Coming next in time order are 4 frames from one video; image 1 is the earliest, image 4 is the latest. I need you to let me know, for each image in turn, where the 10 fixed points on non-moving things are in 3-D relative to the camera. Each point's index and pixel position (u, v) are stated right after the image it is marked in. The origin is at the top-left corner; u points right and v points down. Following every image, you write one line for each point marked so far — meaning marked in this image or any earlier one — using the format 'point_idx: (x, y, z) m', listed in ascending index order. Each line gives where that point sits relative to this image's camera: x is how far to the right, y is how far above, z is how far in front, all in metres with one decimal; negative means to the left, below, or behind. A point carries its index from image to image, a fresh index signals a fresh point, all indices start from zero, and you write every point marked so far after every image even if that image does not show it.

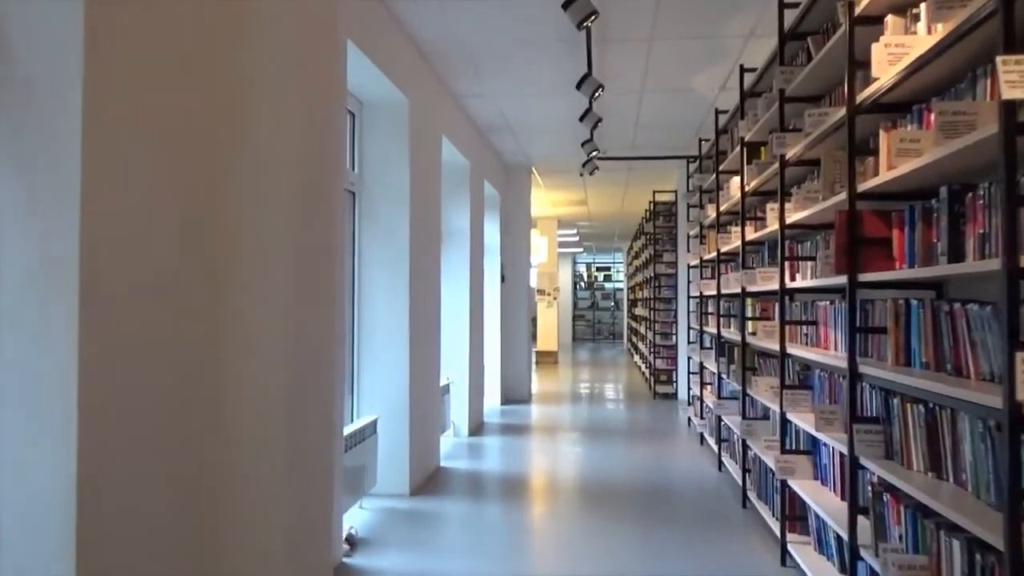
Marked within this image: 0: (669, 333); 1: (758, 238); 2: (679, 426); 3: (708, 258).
0: (+2.2, -0.6, +10.2) m
1: (+1.5, +0.3, +4.5) m
2: (+1.8, -1.5, +8.0) m
3: (+1.7, +0.3, +6.5) m
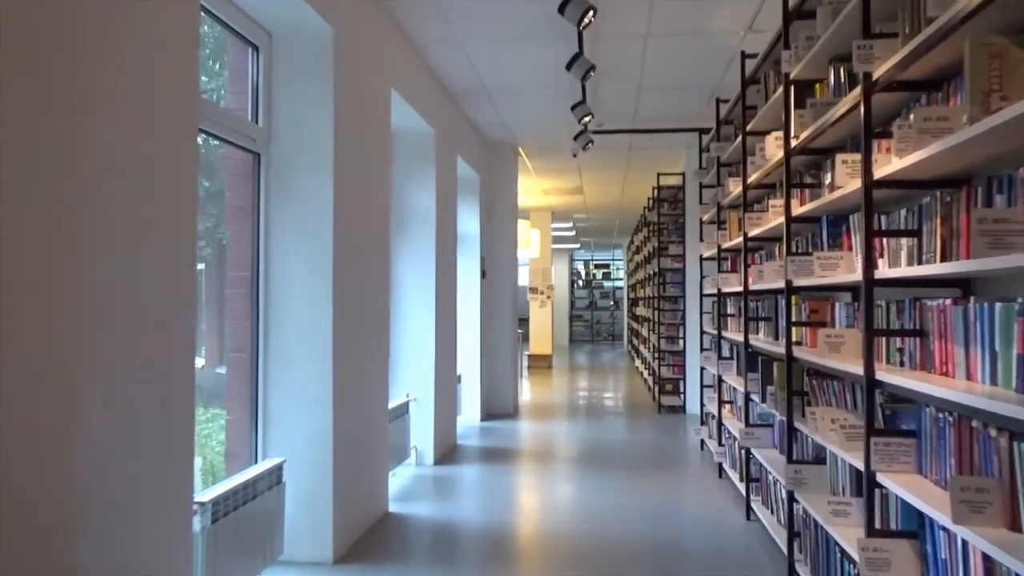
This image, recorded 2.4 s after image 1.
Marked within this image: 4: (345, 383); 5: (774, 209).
0: (+2.0, -0.6, +8.9) m
1: (+1.3, +0.3, +3.2) m
2: (+1.6, -1.5, +6.7) m
3: (+1.5, +0.3, +5.2) m
4: (-0.9, -0.5, +3.9) m
5: (+1.4, +0.4, +3.8) m
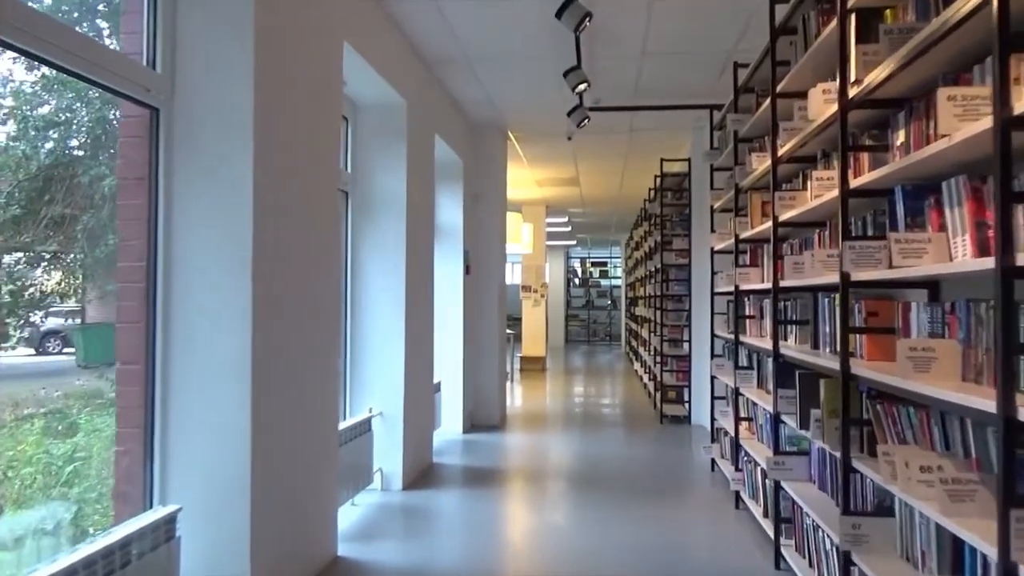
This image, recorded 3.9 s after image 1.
0: (+1.8, -0.6, +8.1) m
1: (+1.2, +0.4, +2.4) m
2: (+1.5, -1.5, +5.9) m
3: (+1.4, +0.3, +4.4) m
4: (-1.0, -0.5, +3.0) m
5: (+1.3, +0.4, +3.0) m
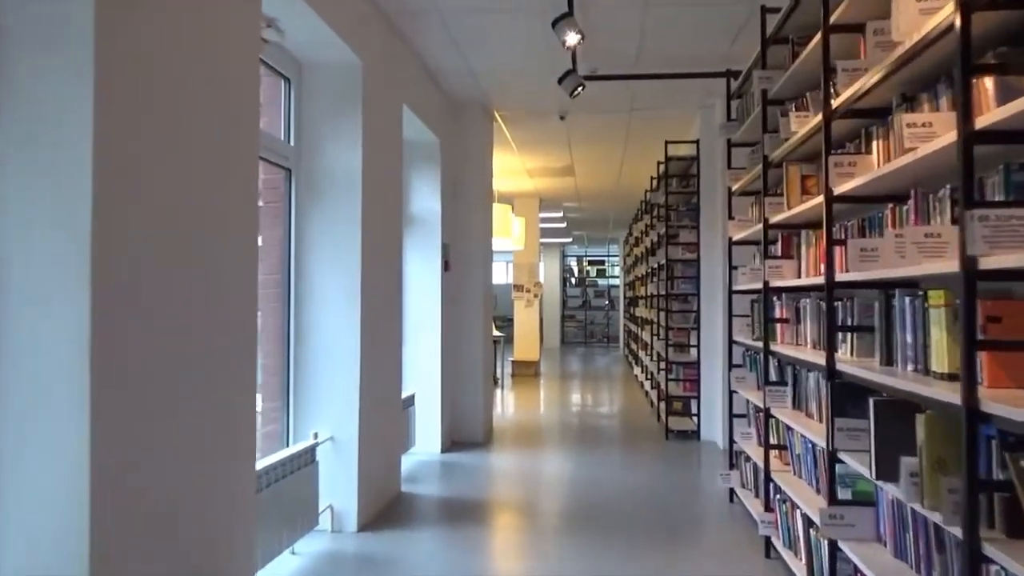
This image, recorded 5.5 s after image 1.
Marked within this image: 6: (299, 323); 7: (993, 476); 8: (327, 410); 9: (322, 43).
0: (+1.7, -0.6, +7.2) m
1: (+1.1, +0.4, +1.5) m
2: (+1.4, -1.4, +5.0) m
3: (+1.3, +0.3, +3.5) m
4: (-1.1, -0.5, +2.2) m
5: (+1.1, +0.4, +2.1) m
6: (-1.2, -0.2, +4.2) m
7: (+1.1, -0.4, +1.7) m
8: (-1.0, -0.7, +4.1) m
9: (-1.0, +1.3, +3.9) m
